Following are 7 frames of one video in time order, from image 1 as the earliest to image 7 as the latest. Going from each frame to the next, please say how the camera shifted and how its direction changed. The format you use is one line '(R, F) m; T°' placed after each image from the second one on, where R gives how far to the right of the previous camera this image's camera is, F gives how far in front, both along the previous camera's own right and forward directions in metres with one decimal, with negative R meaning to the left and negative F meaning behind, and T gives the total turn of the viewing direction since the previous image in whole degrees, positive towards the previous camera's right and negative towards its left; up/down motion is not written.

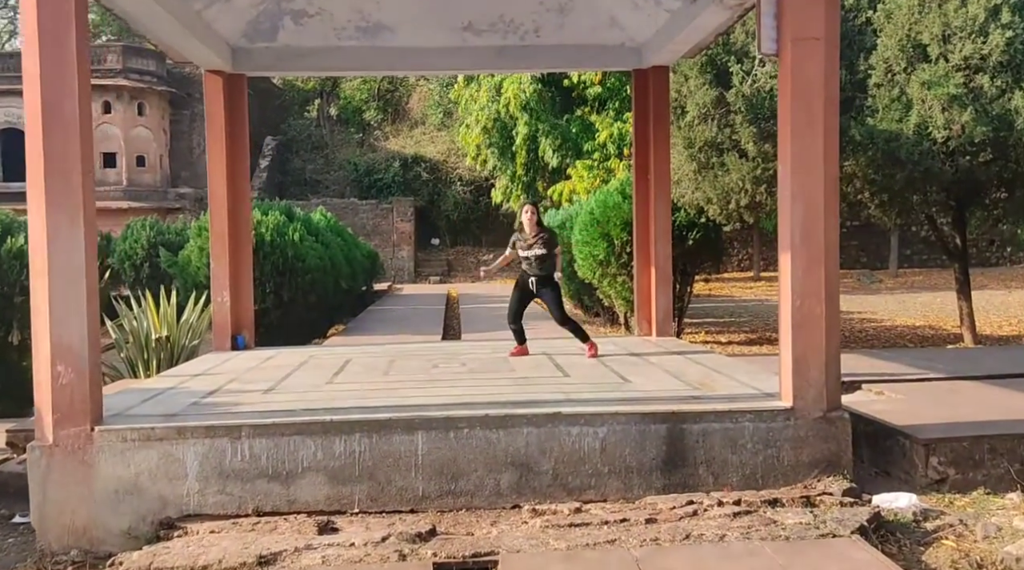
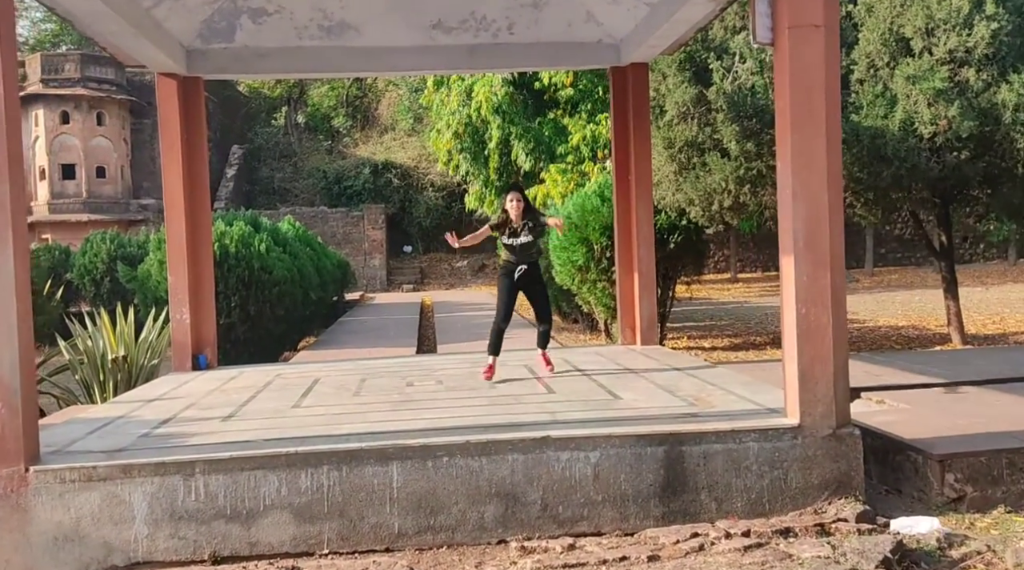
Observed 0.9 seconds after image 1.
(0.0, +0.4) m; +2°
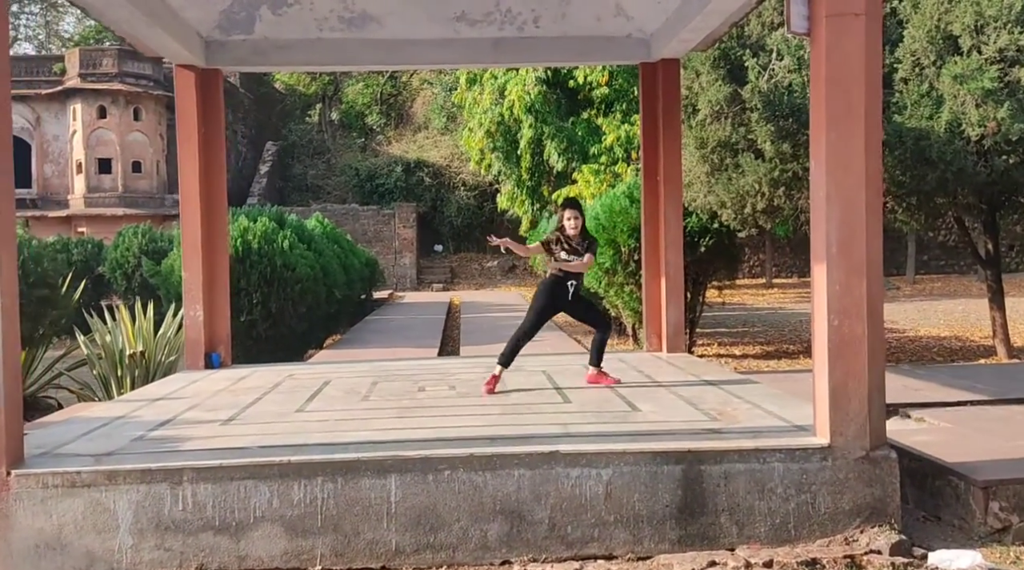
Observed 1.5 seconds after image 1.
(+0.1, +0.3) m; -2°
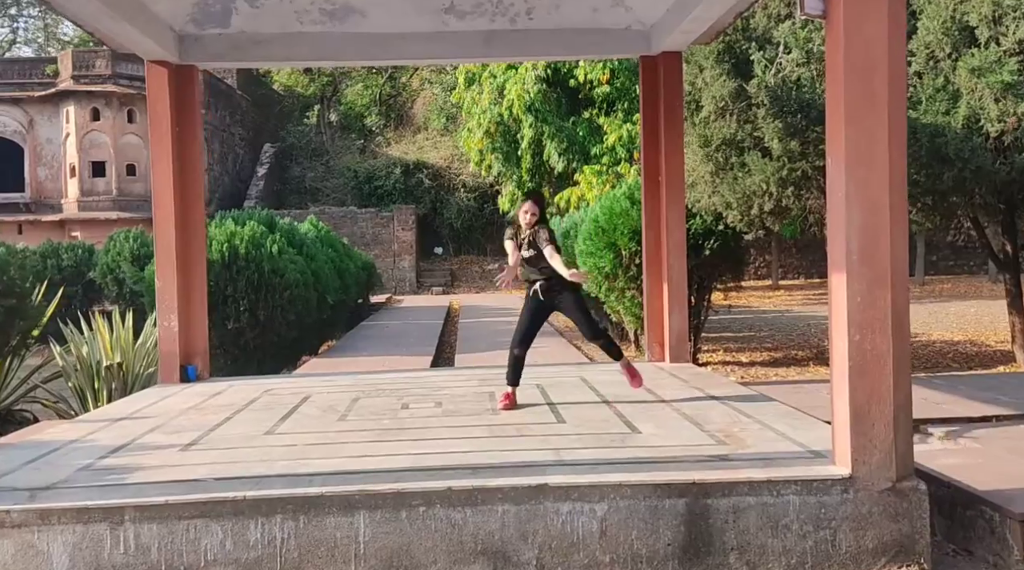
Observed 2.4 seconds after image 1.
(+0.1, +0.4) m; 0°
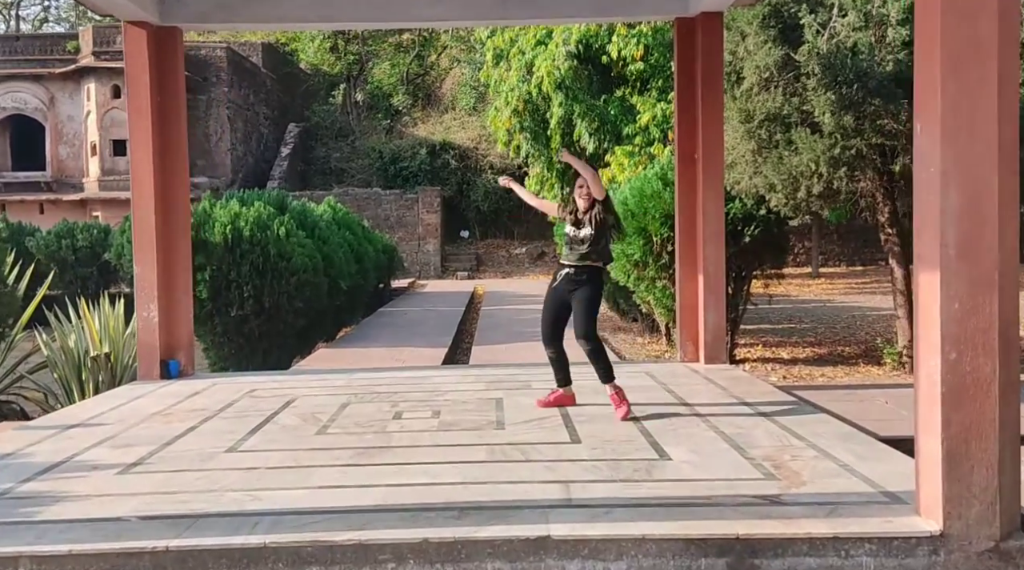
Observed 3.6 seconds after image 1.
(+0.1, +0.7) m; -2°
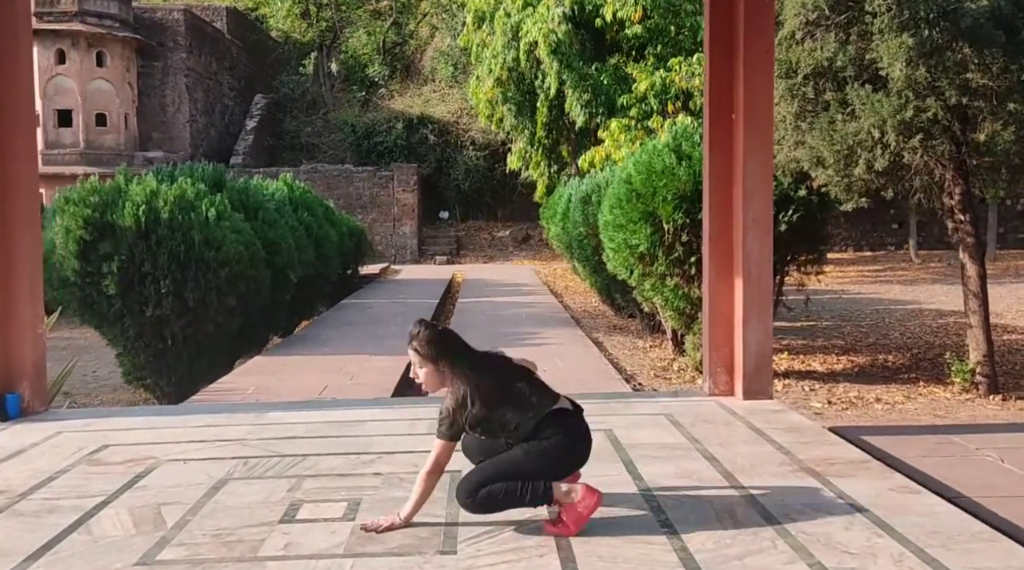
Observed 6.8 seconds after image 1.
(+0.1, +1.7) m; +1°
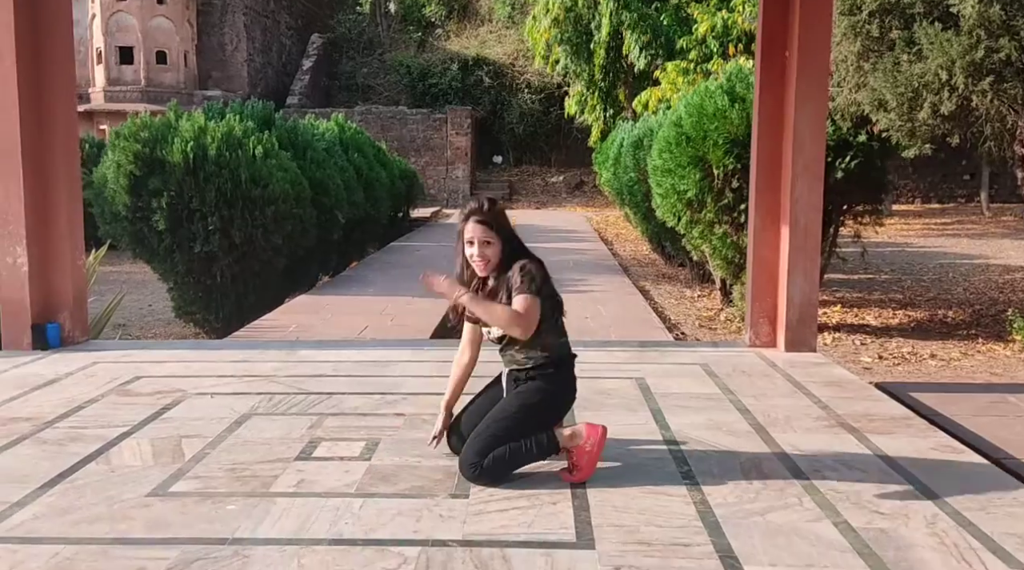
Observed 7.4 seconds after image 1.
(+0.1, +0.1) m; -3°
